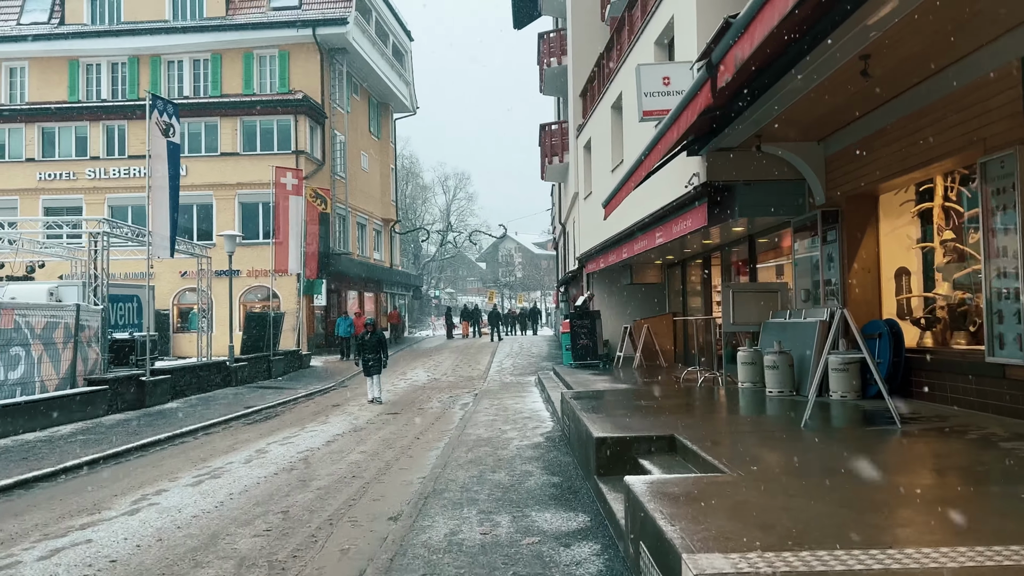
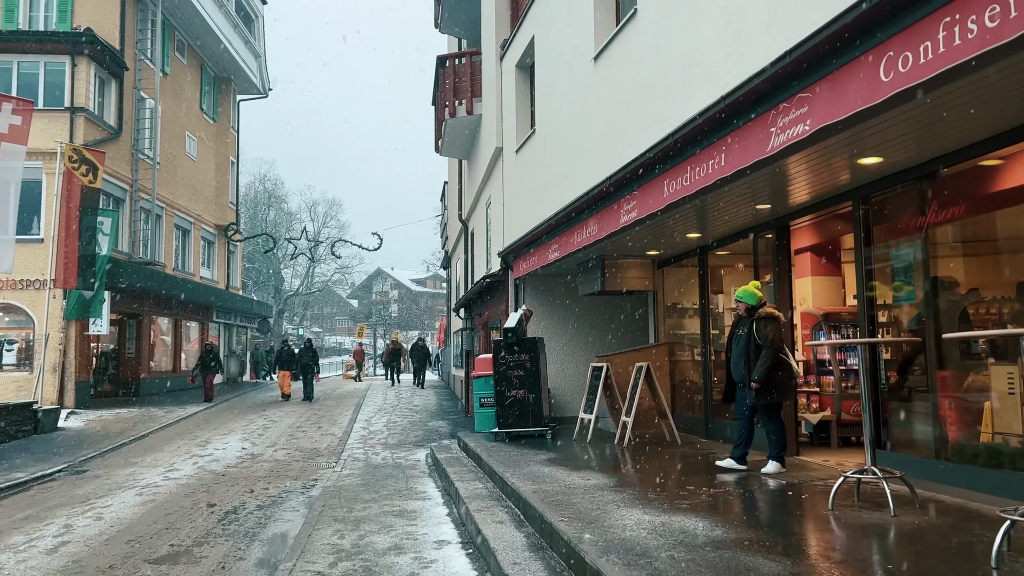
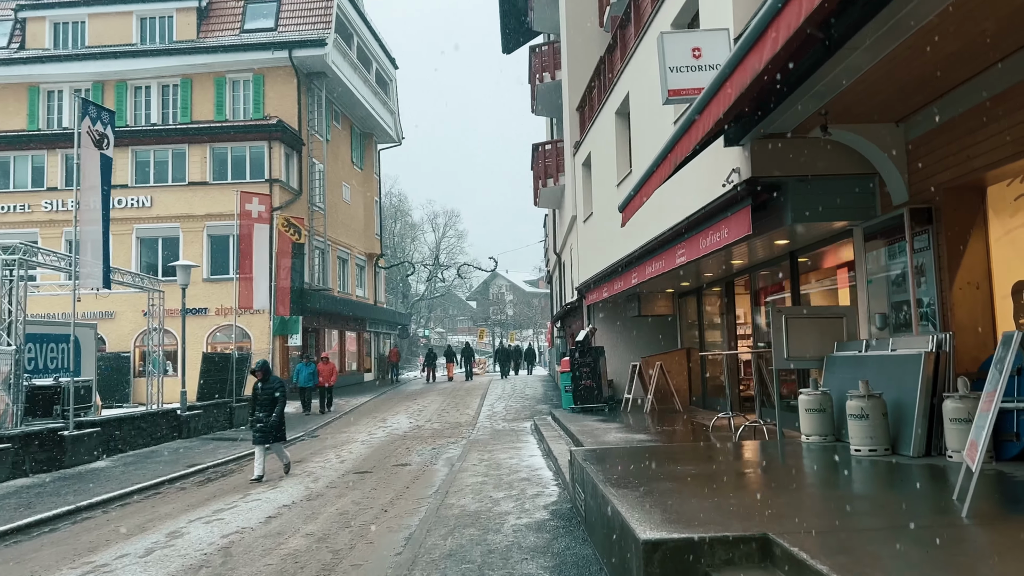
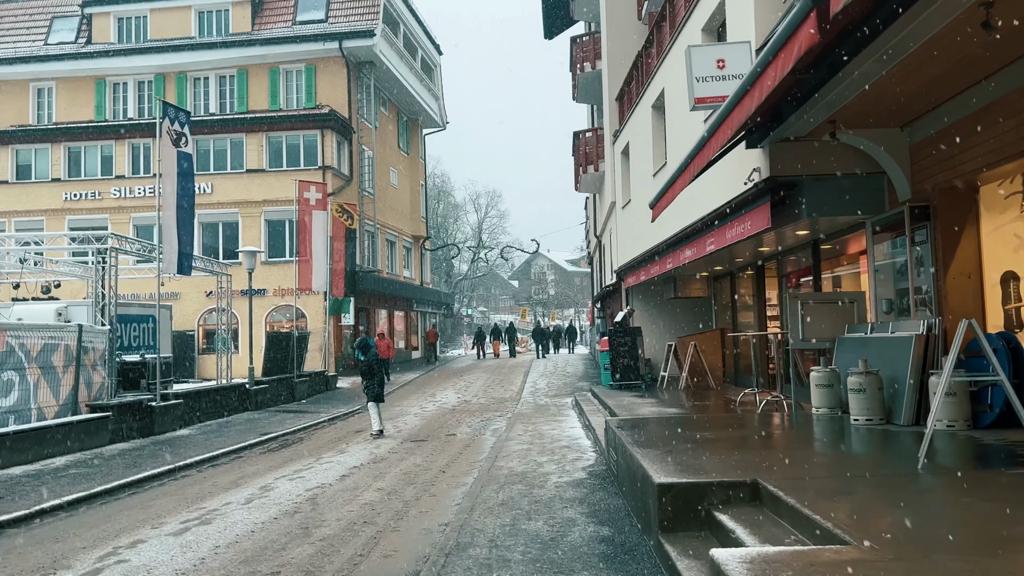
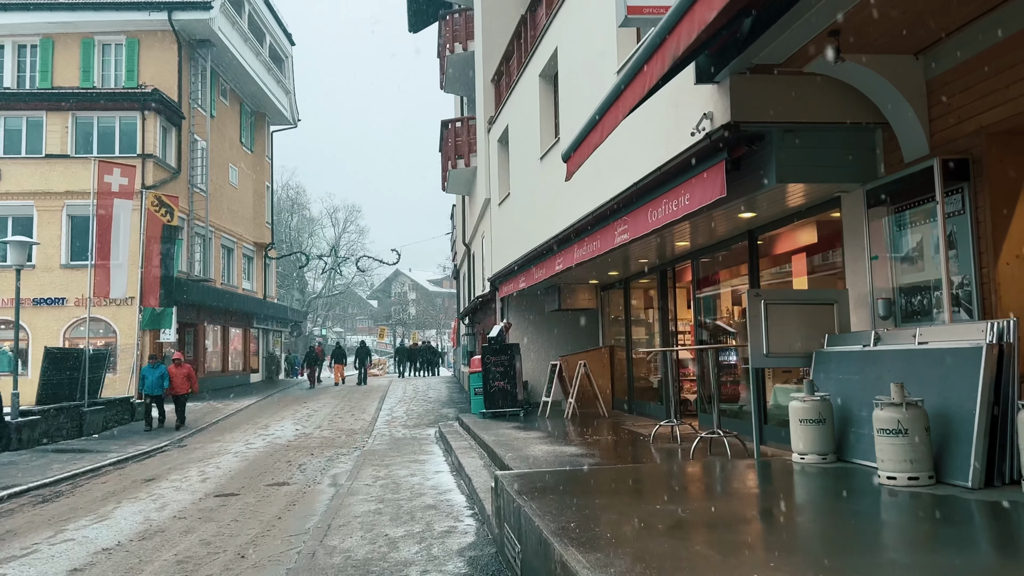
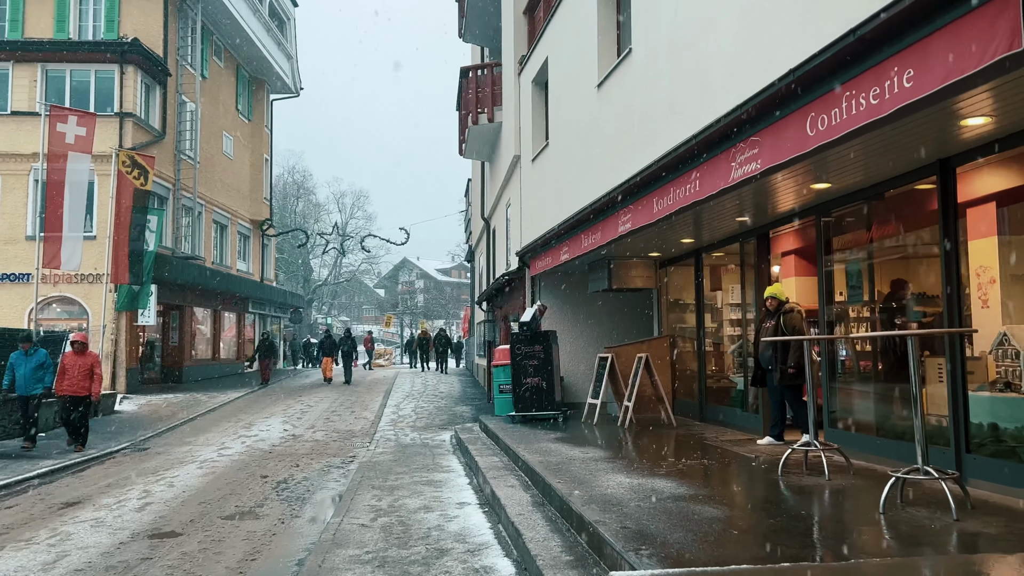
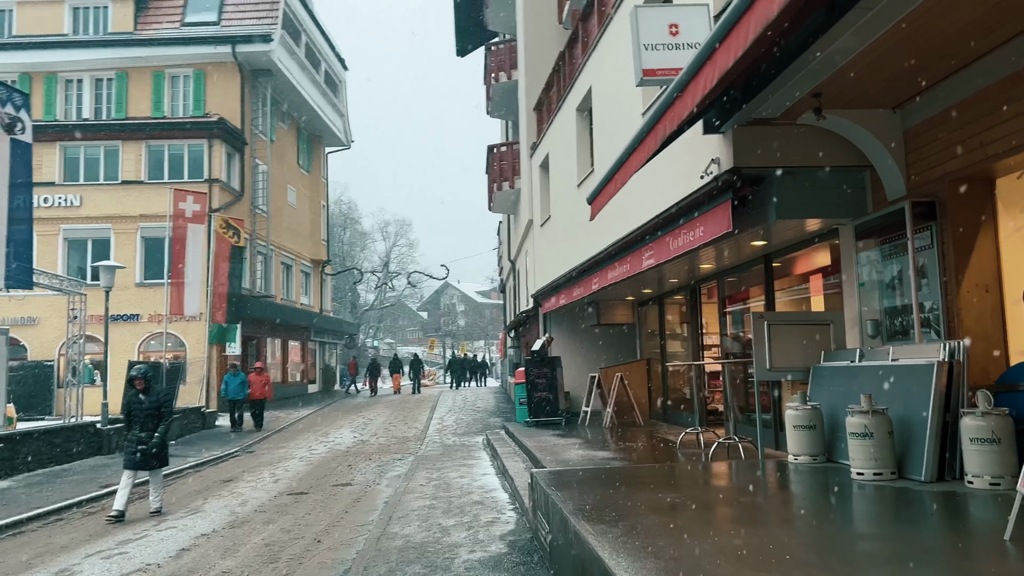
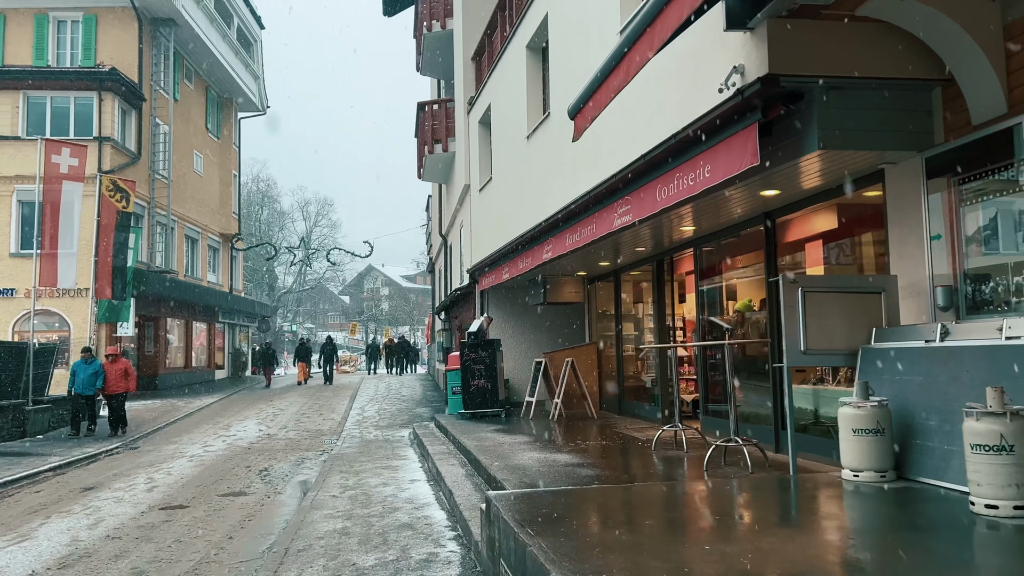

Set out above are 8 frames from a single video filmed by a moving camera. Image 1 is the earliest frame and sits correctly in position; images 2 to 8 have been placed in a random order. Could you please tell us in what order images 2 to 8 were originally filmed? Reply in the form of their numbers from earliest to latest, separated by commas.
4, 3, 7, 5, 8, 6, 2
